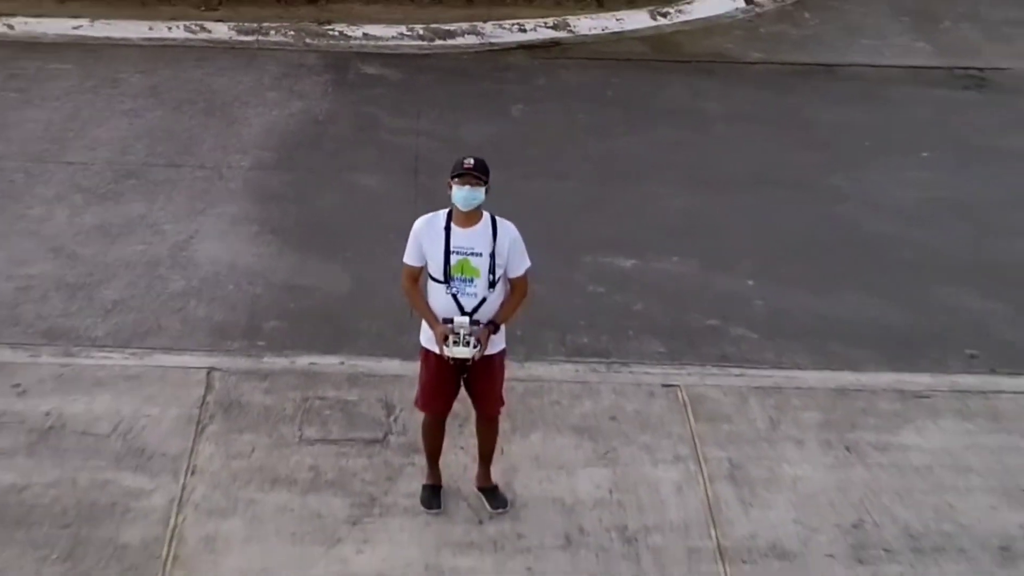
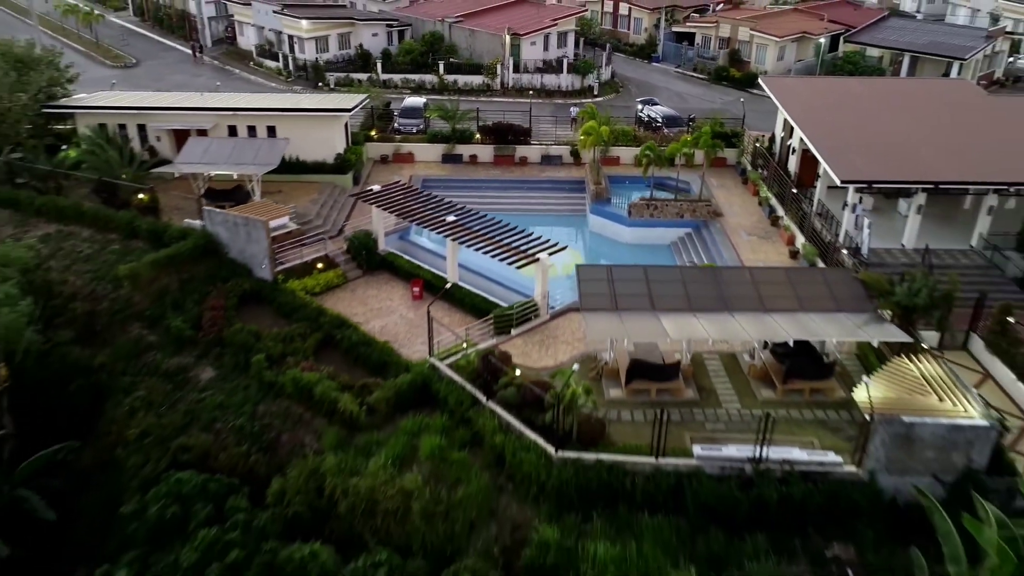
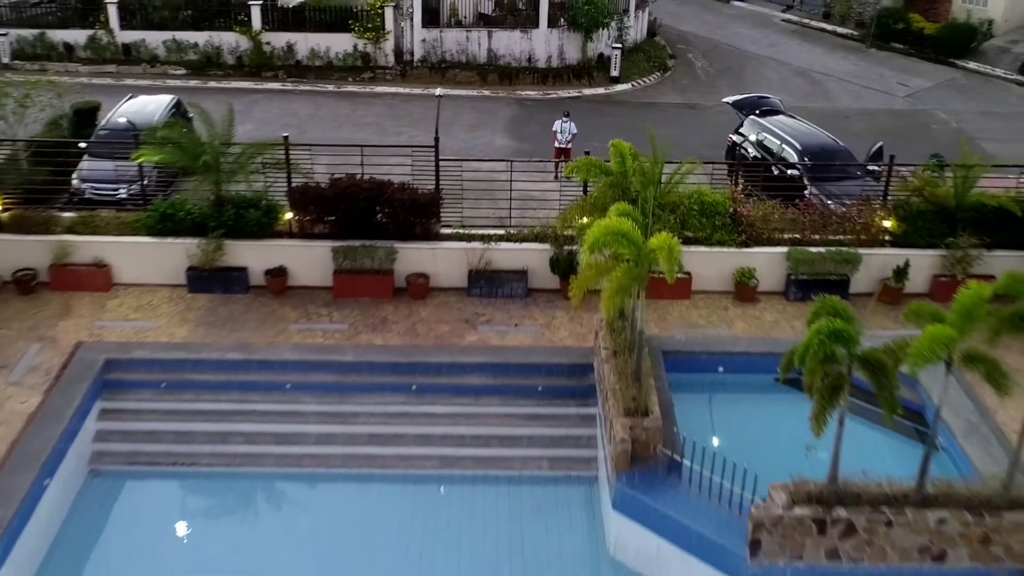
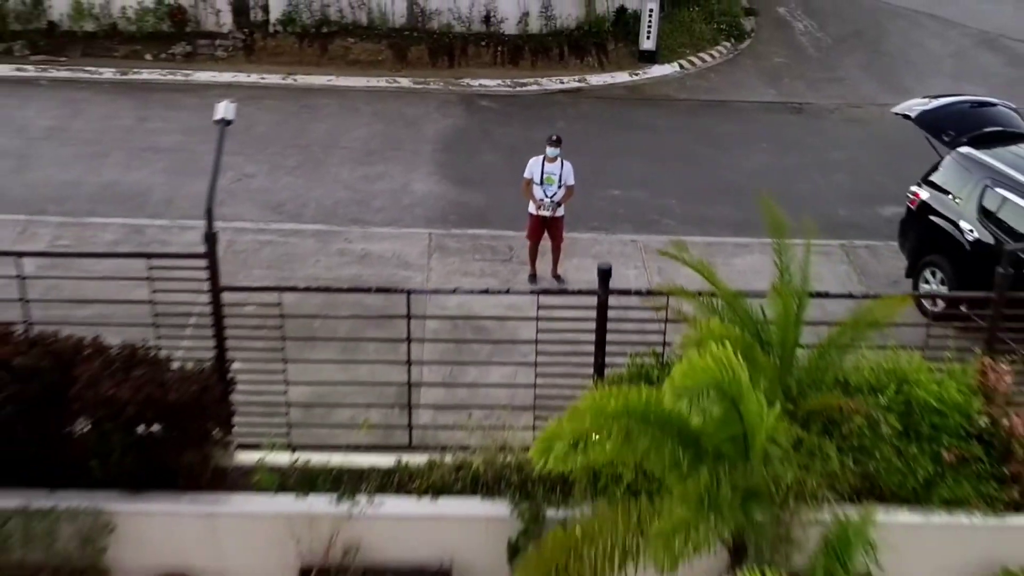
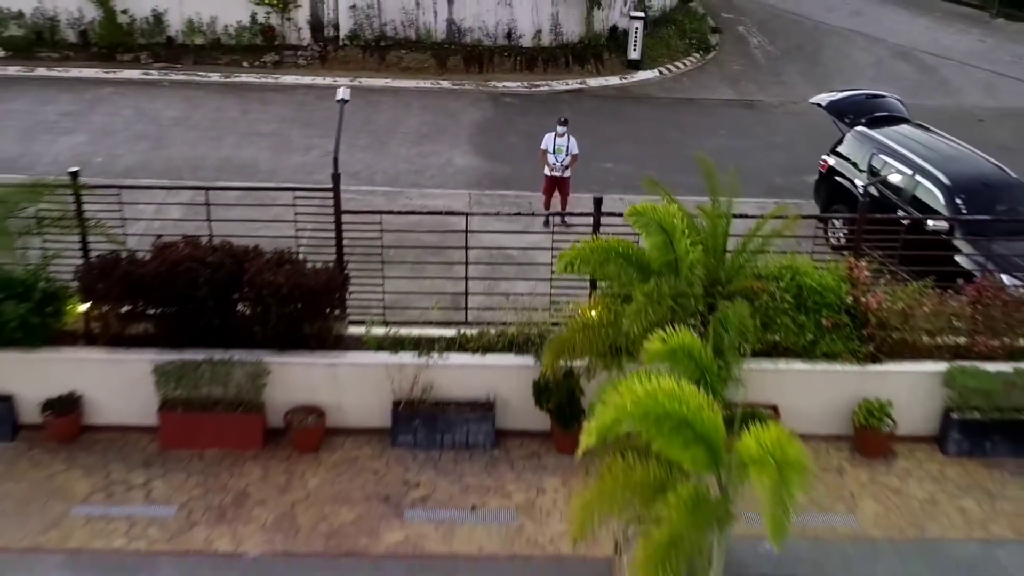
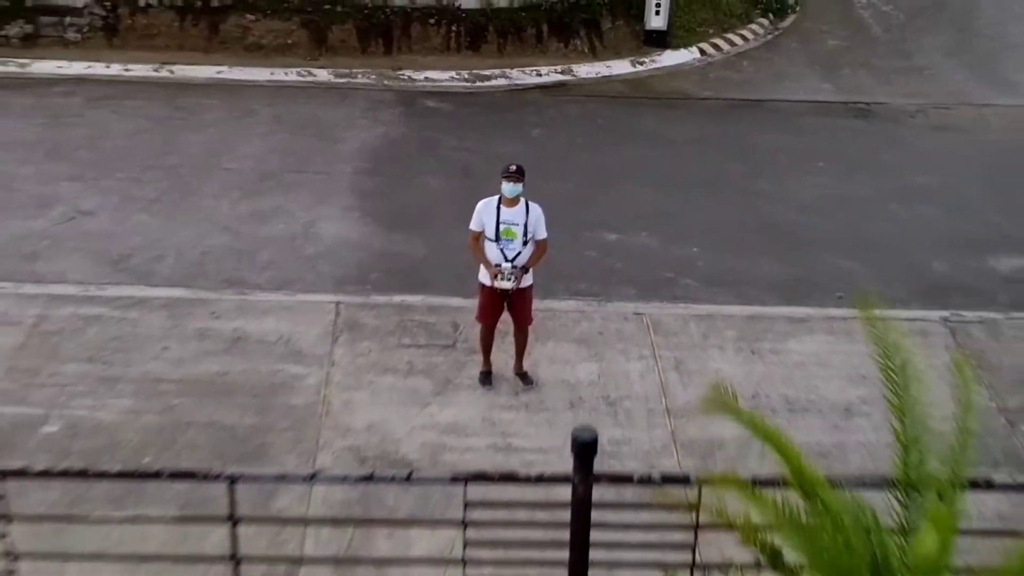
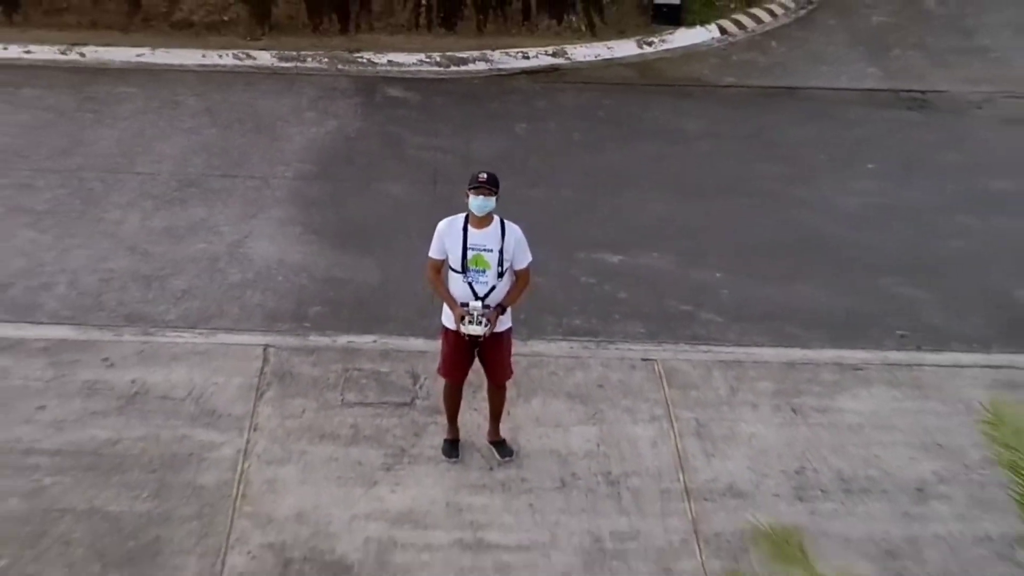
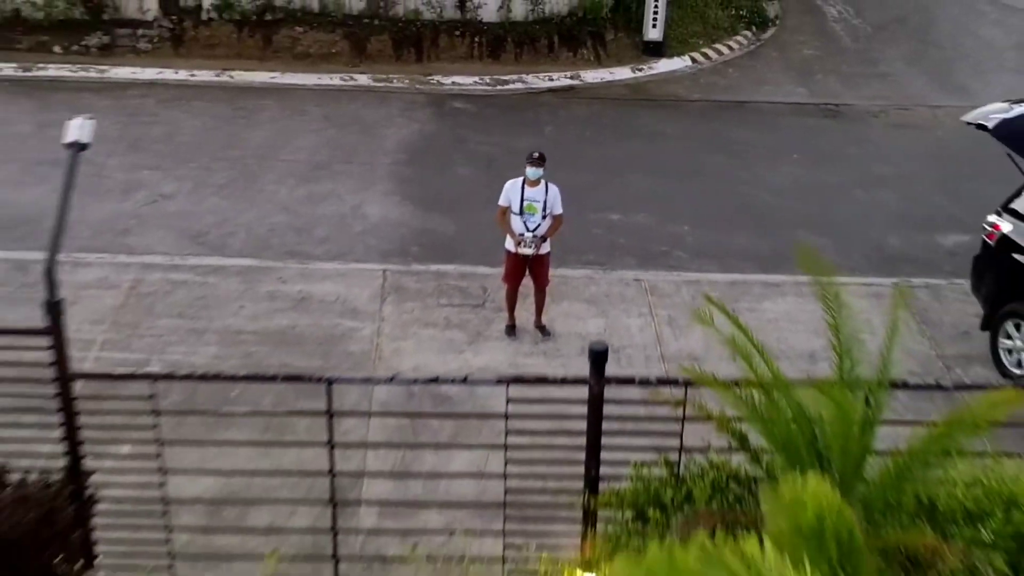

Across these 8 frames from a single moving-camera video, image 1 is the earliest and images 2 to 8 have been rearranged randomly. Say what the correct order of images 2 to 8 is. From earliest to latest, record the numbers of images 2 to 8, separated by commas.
7, 6, 8, 4, 5, 3, 2
